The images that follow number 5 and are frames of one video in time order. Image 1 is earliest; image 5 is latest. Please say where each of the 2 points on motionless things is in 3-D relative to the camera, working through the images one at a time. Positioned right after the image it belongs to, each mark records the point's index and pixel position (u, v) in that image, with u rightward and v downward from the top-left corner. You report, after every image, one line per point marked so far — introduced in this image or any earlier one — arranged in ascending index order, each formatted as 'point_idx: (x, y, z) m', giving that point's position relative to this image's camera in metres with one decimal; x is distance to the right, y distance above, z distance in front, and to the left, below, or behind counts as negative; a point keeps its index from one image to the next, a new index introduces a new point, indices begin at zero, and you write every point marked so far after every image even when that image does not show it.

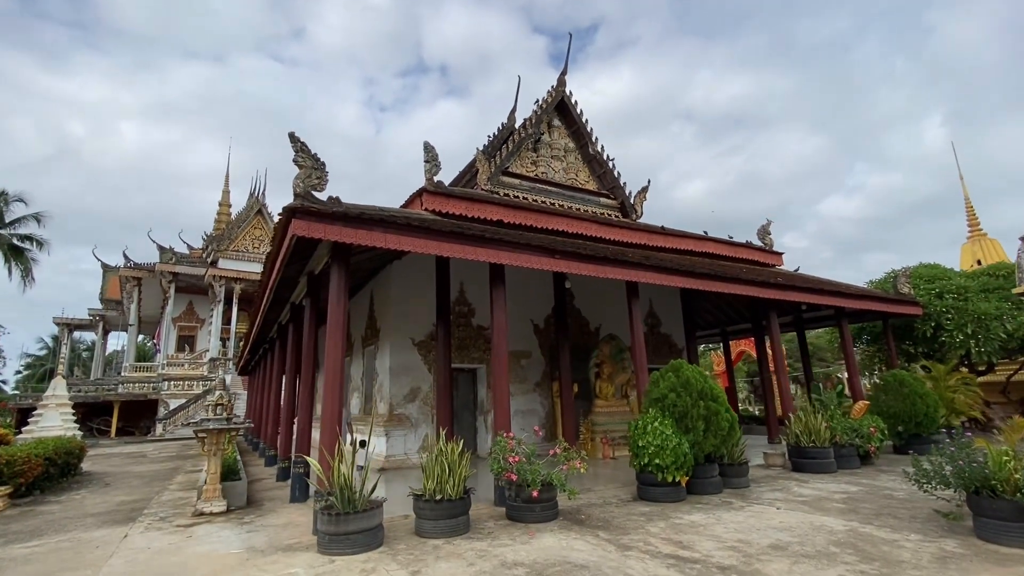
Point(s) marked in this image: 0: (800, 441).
0: (+4.1, -2.2, +7.3) m
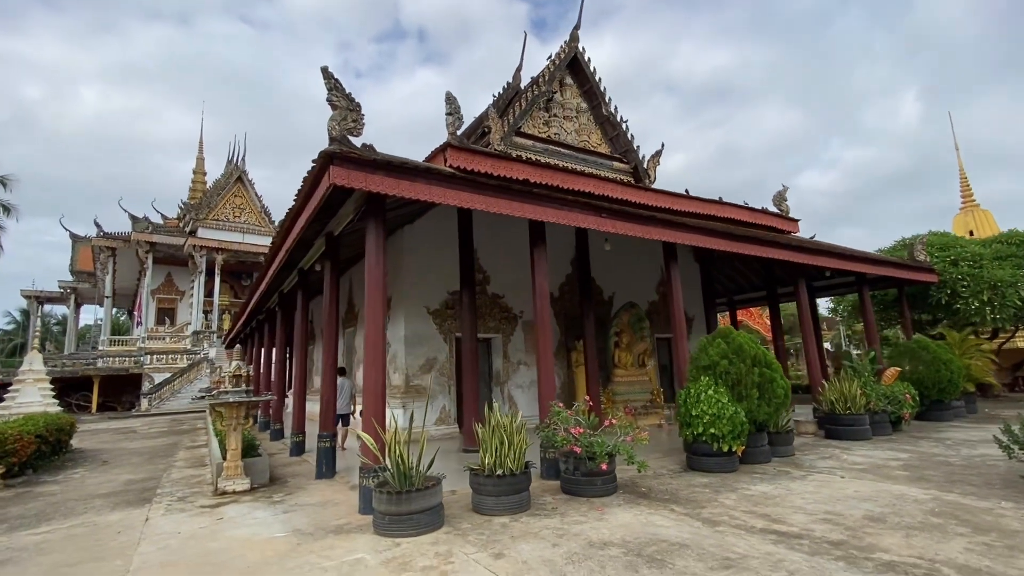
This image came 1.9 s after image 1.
0: (+4.5, -1.7, +7.2) m
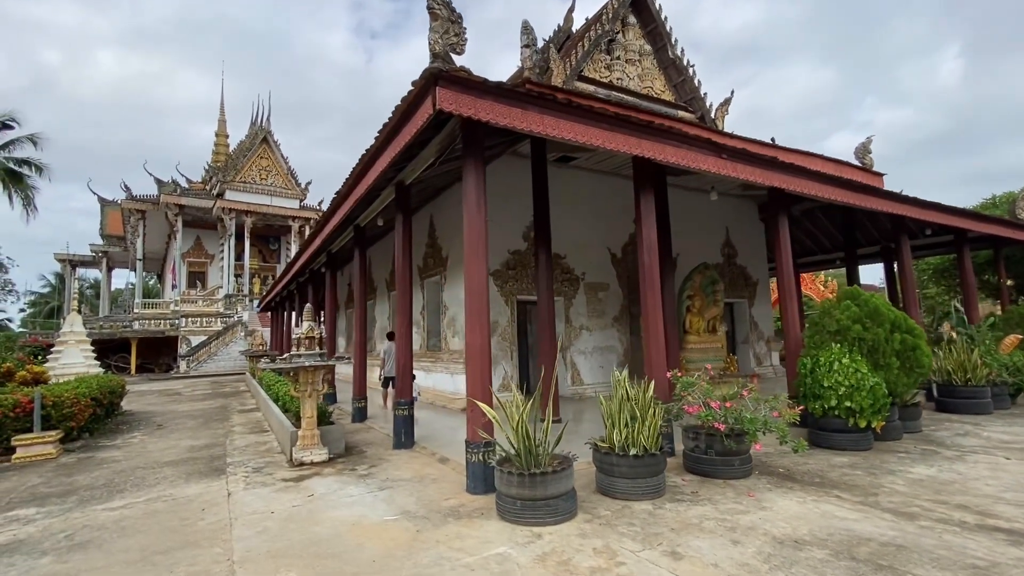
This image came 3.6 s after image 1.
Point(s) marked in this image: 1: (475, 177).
0: (+5.5, -1.2, +6.5) m
1: (-0.3, +0.9, +3.9) m
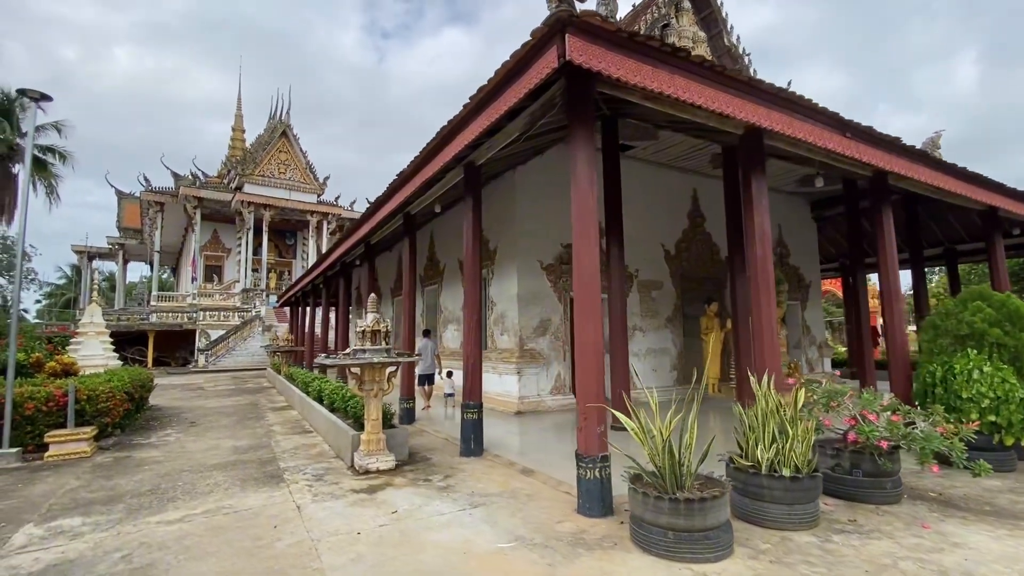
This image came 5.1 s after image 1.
0: (+6.3, -1.2, +5.9) m
1: (+0.5, +0.9, +3.4) m
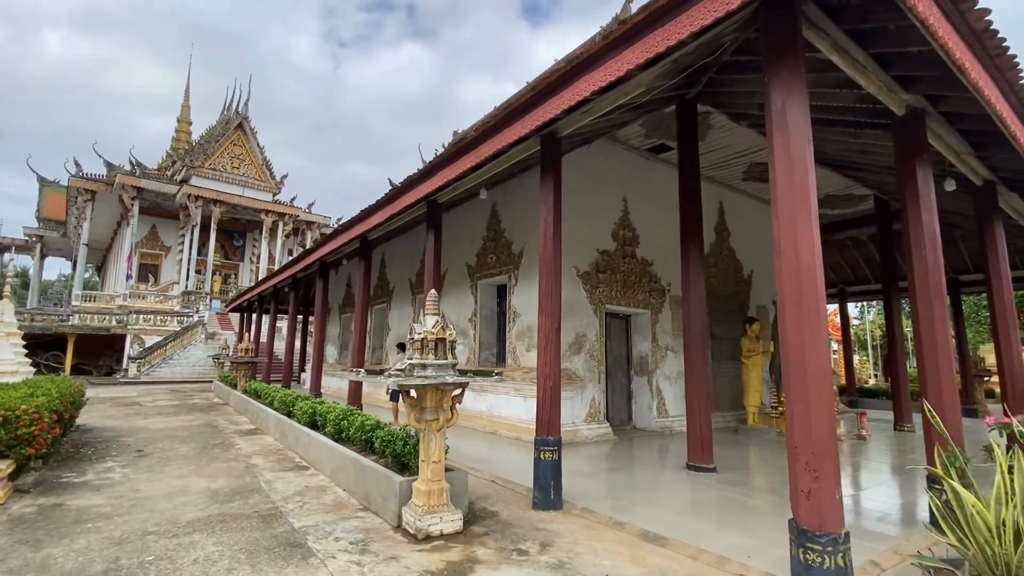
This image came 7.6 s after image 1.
0: (+6.8, -1.5, +5.4) m
1: (+1.4, +0.9, +2.5) m
